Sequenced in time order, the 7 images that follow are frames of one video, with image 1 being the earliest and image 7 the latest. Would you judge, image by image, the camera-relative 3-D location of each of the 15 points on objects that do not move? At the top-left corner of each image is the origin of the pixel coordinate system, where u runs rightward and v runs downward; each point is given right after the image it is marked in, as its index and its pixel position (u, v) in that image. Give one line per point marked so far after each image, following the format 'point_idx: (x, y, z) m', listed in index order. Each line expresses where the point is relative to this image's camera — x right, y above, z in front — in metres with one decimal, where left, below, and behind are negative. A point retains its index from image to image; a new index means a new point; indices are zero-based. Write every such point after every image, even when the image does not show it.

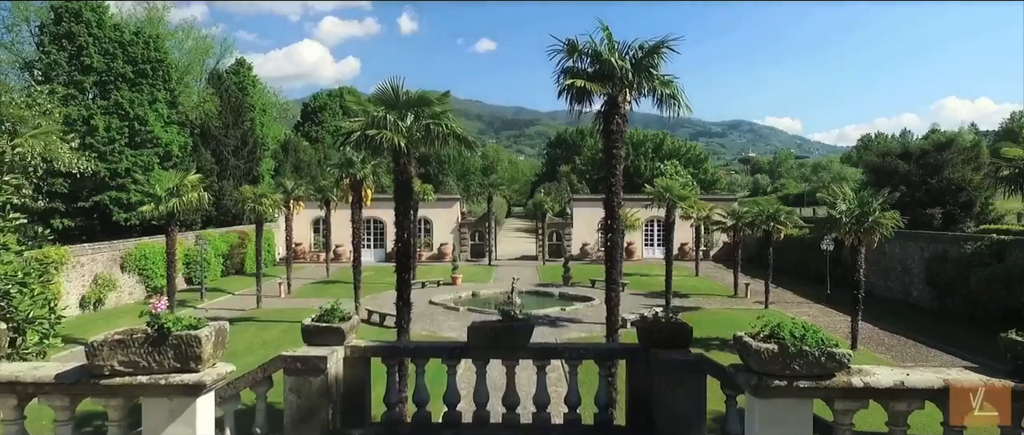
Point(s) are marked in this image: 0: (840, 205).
0: (+8.3, +0.3, +14.6) m
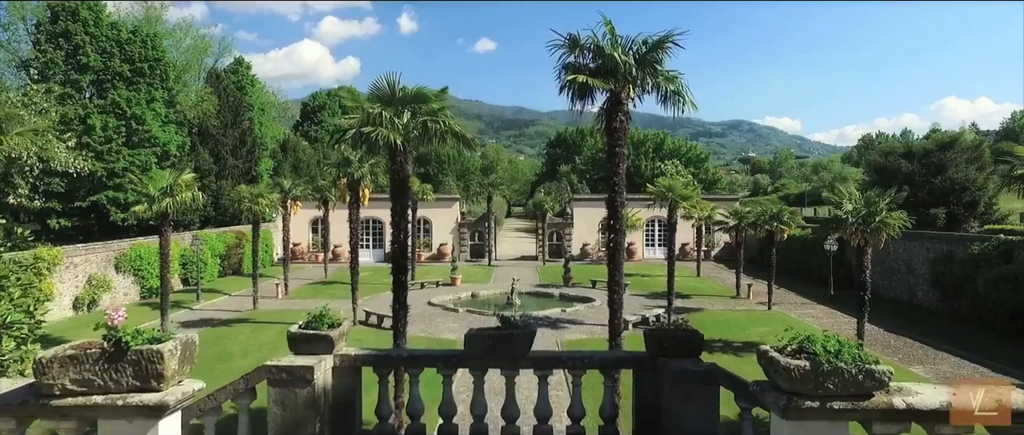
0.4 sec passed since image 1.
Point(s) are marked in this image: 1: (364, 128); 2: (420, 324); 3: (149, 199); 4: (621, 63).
0: (+8.2, +0.3, +14.4) m
1: (-2.2, +1.3, +8.7) m
2: (-2.9, -3.4, +18.2) m
3: (-9.5, +0.5, +15.2) m
4: (+1.6, +2.2, +8.5) m
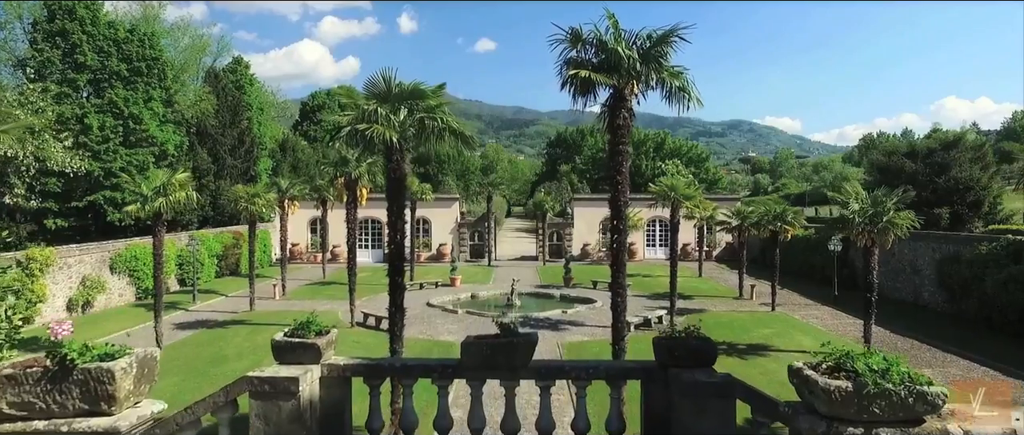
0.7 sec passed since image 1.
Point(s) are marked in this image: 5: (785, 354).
0: (+8.2, +0.3, +14.1) m
1: (-2.2, +1.3, +8.4) m
2: (-2.9, -3.4, +18.0) m
3: (-9.5, +0.5, +14.9) m
4: (+1.6, +2.3, +8.2) m
5: (+6.8, -3.4, +14.4) m
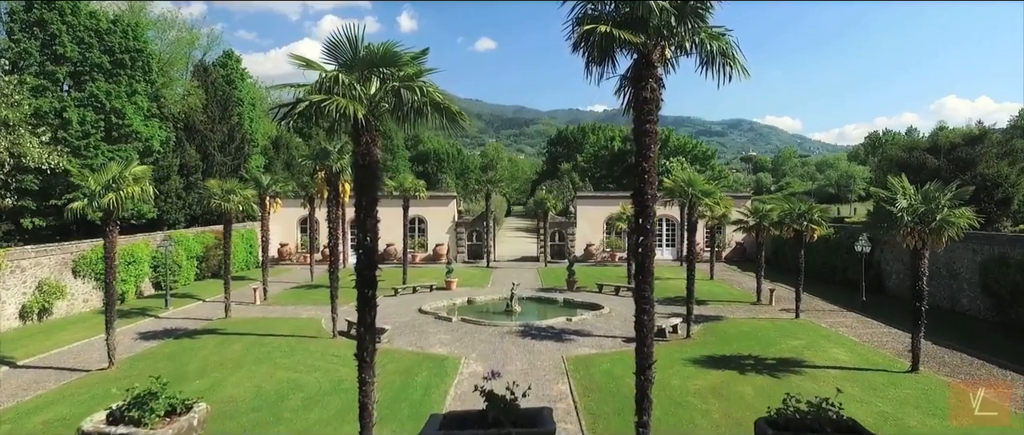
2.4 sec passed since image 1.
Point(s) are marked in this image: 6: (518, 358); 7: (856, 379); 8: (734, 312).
0: (+8.2, +0.4, +12.4) m
1: (-2.3, +1.4, +6.7) m
2: (-2.9, -3.3, +16.2) m
3: (-9.5, +0.5, +13.2) m
4: (+1.6, +2.3, +6.5) m
5: (+6.8, -3.3, +12.7) m
6: (+0.1, -3.4, +14.2) m
7: (+7.2, -3.4, +12.1) m
8: (+7.5, -3.2, +19.8) m
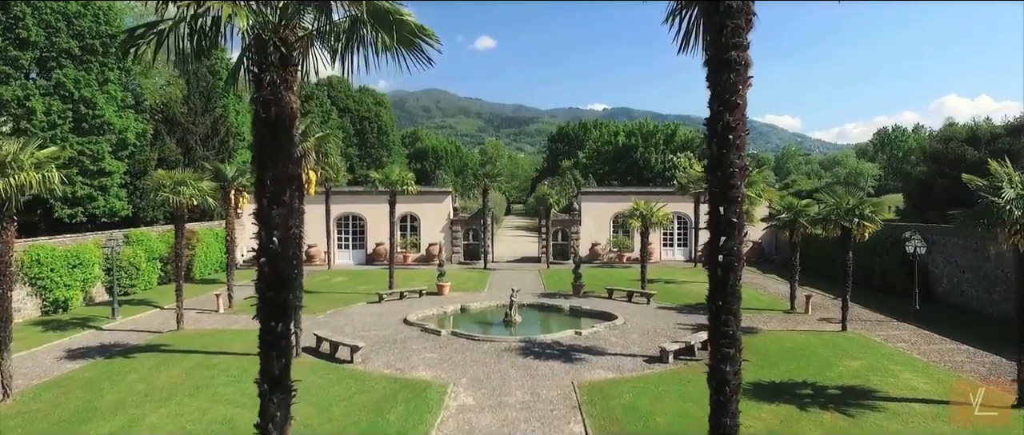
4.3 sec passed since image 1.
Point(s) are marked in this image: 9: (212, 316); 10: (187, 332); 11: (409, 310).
0: (+8.2, +0.5, +9.7) m
1: (-2.3, +1.5, +4.0) m
2: (-3.0, -3.2, +13.6) m
3: (-9.5, +0.6, +10.5) m
4: (+1.5, +2.4, +3.8) m
5: (+6.7, -3.2, +10.0) m
6: (+0.1, -3.3, +11.5) m
7: (+7.1, -3.3, +9.4) m
8: (+7.5, -3.1, +17.1) m
9: (-9.4, -3.0, +18.1) m
10: (-8.8, -3.1, +15.9) m
11: (-3.4, -3.0, +19.0) m
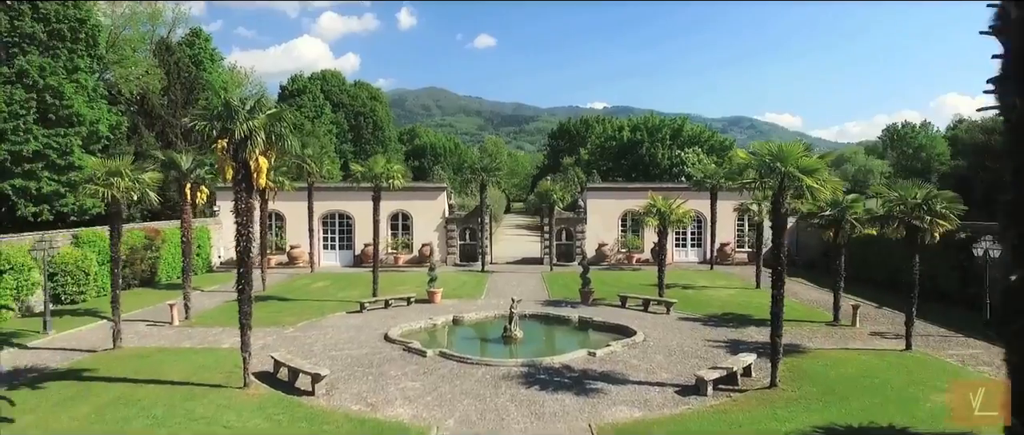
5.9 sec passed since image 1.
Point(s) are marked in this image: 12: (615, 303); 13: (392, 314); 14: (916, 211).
0: (+8.2, +0.5, +7.1) m
1: (-2.3, +1.5, +1.4) m
2: (-3.0, -3.2, +11.0) m
3: (-9.5, +0.7, +7.9) m
4: (+1.6, +2.4, +1.2) m
5: (+6.8, -3.2, +7.4) m
6: (+0.1, -3.3, +9.0) m
7: (+7.1, -3.2, +6.8) m
8: (+7.5, -3.0, +14.6) m
9: (-9.4, -3.0, +15.6) m
10: (-8.8, -3.1, +13.3) m
11: (-3.4, -3.0, +16.4) m
12: (+3.4, -2.9, +19.3) m
13: (-3.6, -2.9, +17.7) m
14: (+9.1, +0.2, +13.2) m
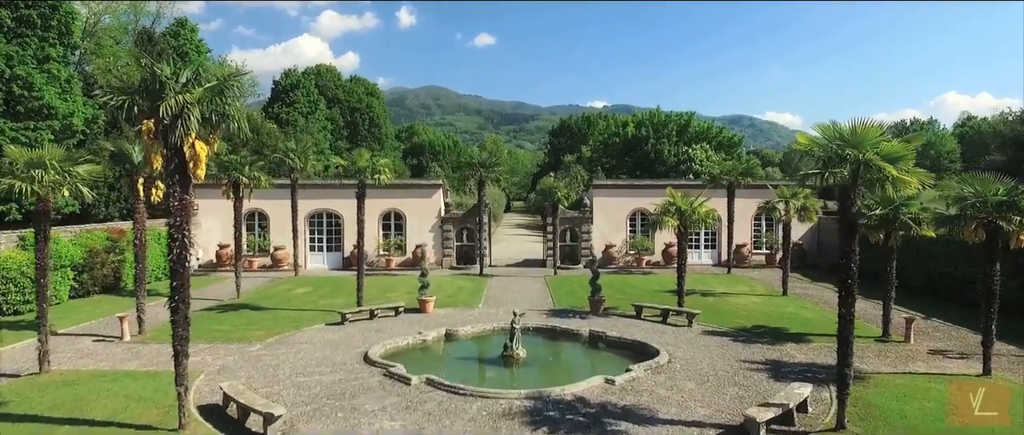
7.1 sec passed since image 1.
0: (+8.3, +0.5, +5.0) m
1: (-2.2, +1.5, -0.7) m
2: (-2.9, -3.2, +8.9) m
3: (-9.5, +0.7, +5.8) m
4: (+1.6, +2.4, -0.9) m
5: (+6.8, -3.2, +5.3) m
6: (+0.2, -3.3, +6.8) m
7: (+7.2, -3.2, +4.7) m
8: (+7.6, -3.0, +12.4) m
9: (-9.3, -3.0, +13.4) m
10: (-8.8, -3.1, +11.2) m
11: (-3.3, -3.0, +14.3) m
12: (+3.4, -2.8, +17.2) m
13: (-3.6, -2.9, +15.6) m
14: (+9.1, +0.2, +11.1) m
